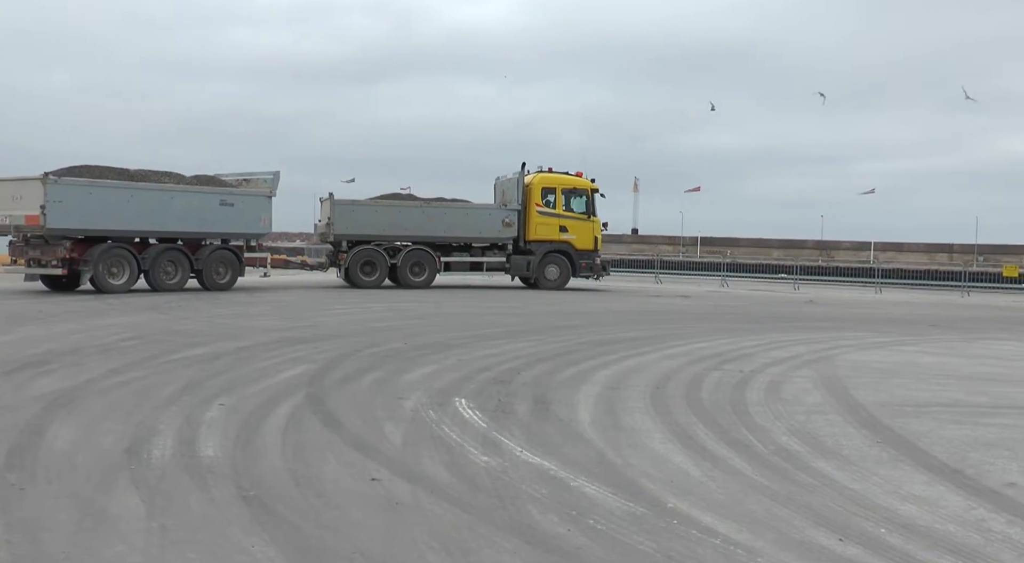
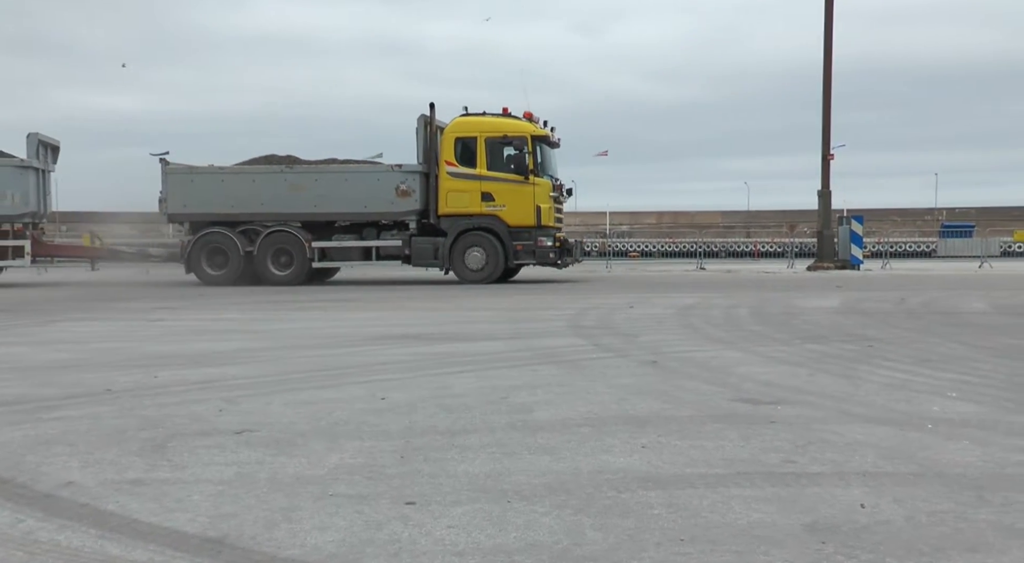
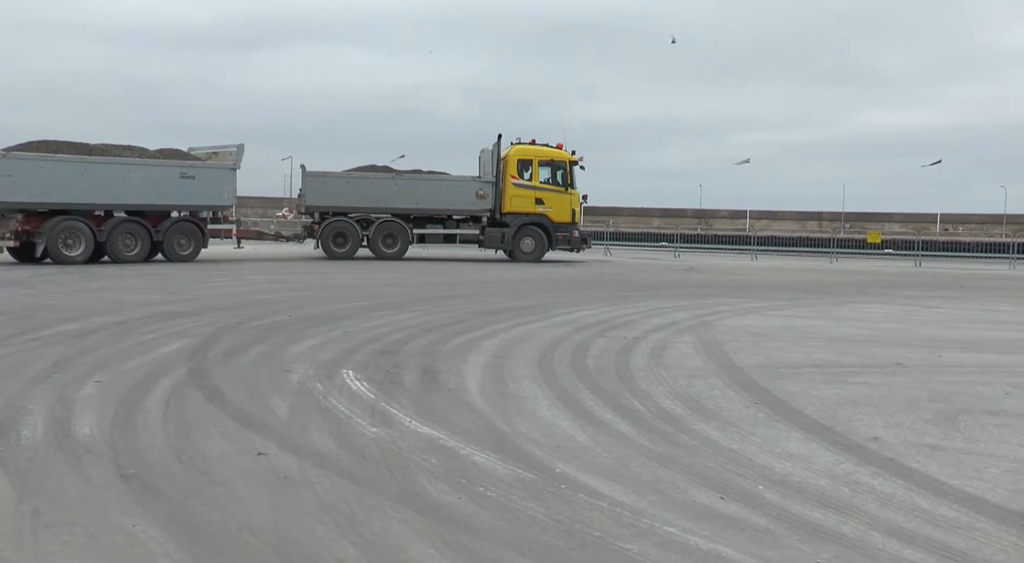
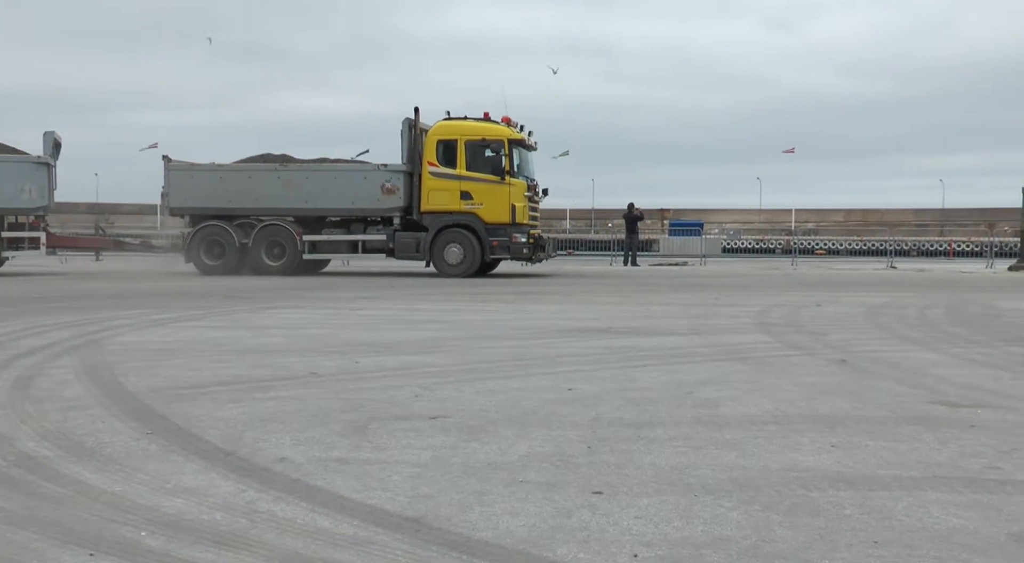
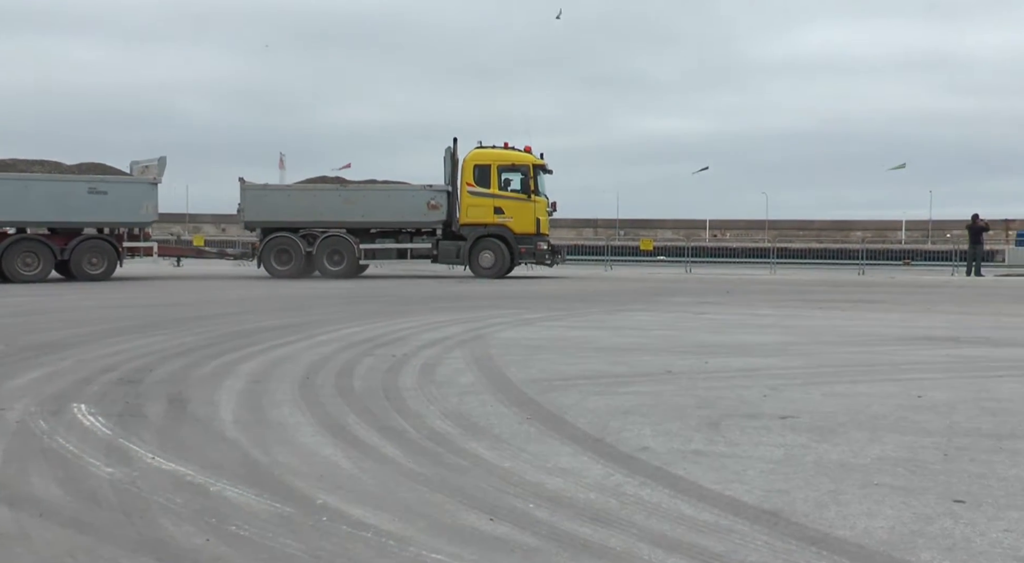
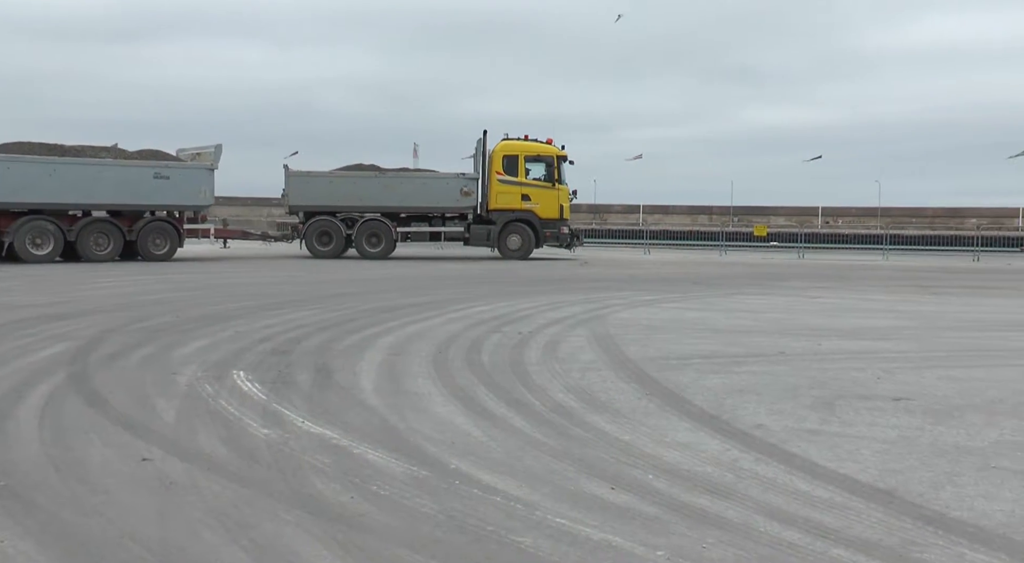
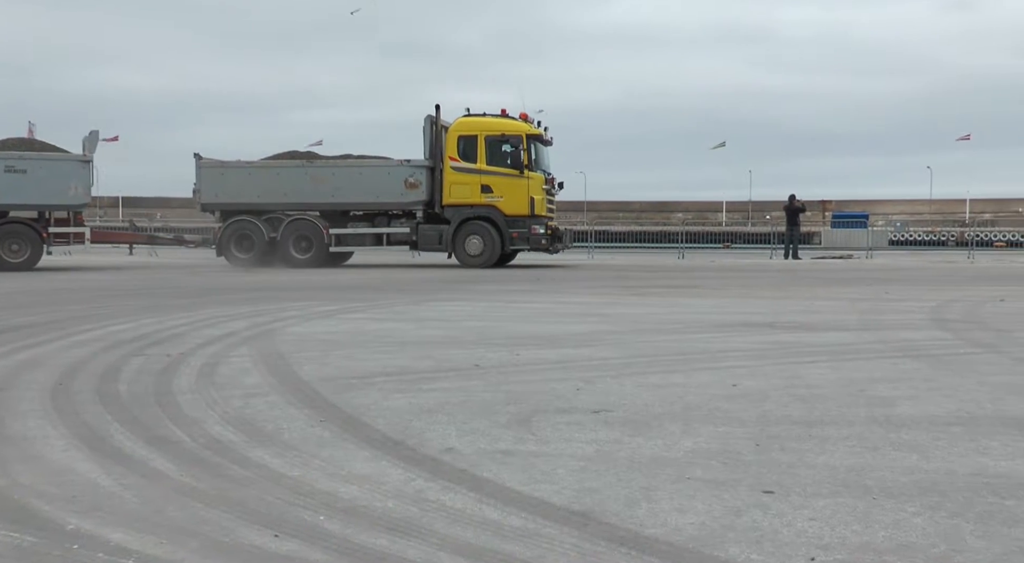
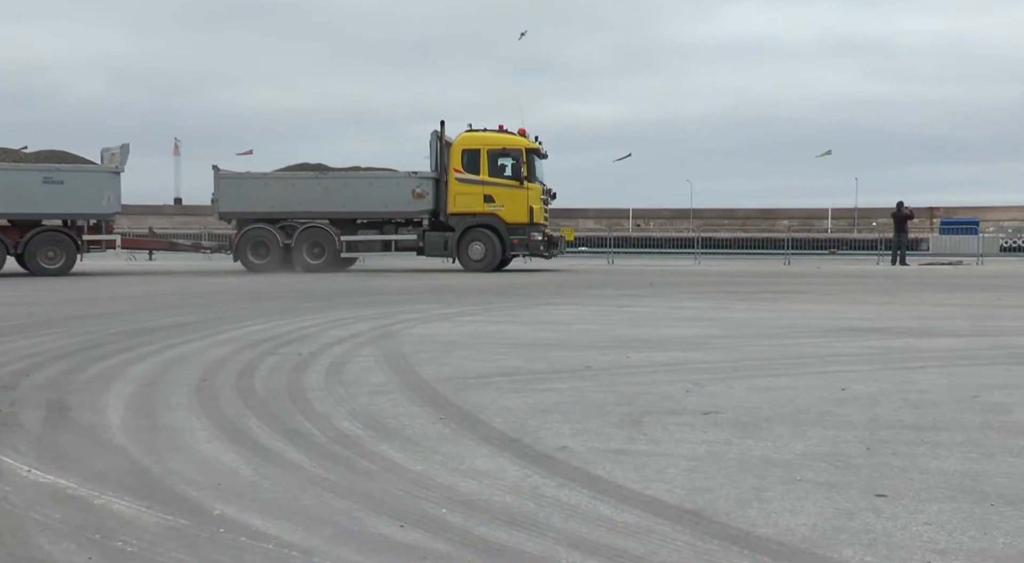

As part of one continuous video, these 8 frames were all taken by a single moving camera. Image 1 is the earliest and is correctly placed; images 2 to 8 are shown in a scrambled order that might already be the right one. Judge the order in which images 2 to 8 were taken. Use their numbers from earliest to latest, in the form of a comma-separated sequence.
3, 6, 5, 8, 7, 4, 2
